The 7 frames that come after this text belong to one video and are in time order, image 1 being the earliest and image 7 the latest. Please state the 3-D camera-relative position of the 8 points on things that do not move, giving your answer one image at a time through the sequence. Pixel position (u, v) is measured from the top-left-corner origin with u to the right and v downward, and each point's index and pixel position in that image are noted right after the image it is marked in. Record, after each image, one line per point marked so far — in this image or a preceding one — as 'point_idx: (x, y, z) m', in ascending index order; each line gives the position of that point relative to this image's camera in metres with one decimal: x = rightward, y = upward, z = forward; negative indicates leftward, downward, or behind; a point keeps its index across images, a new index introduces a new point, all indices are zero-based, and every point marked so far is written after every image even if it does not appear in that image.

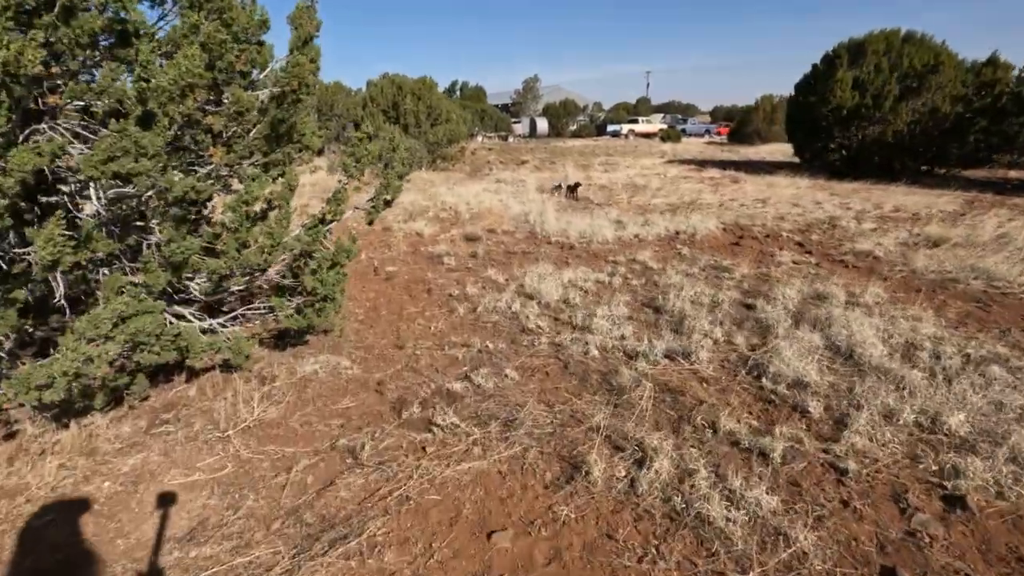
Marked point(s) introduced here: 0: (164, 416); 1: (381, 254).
0: (-2.2, -0.8, +3.4) m
1: (-1.9, +0.5, +7.7) m
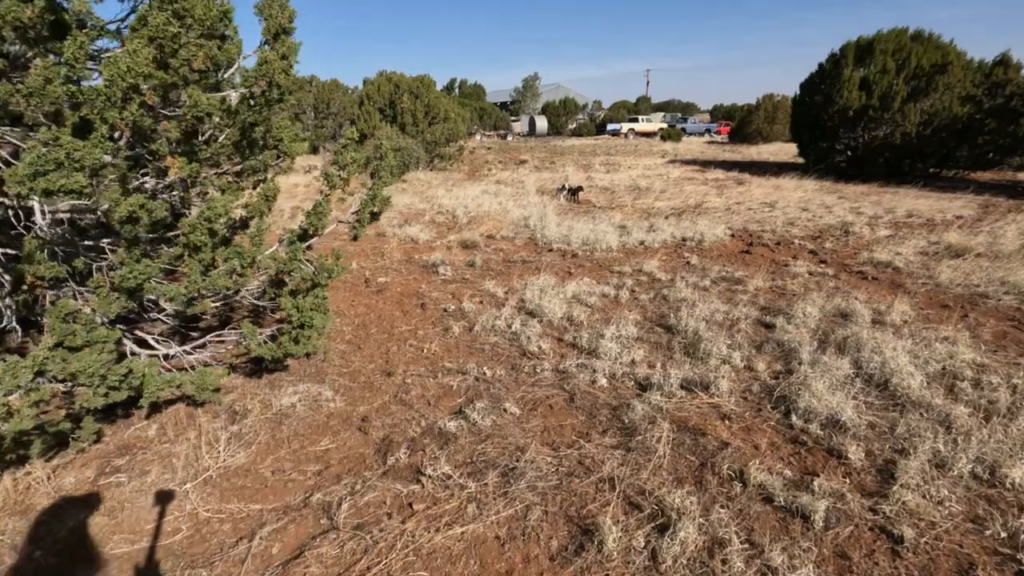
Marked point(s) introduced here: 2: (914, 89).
0: (-2.2, -1.0, +3.0) m
1: (-1.9, +0.3, +7.3) m
2: (+12.1, +6.0, +16.1) m
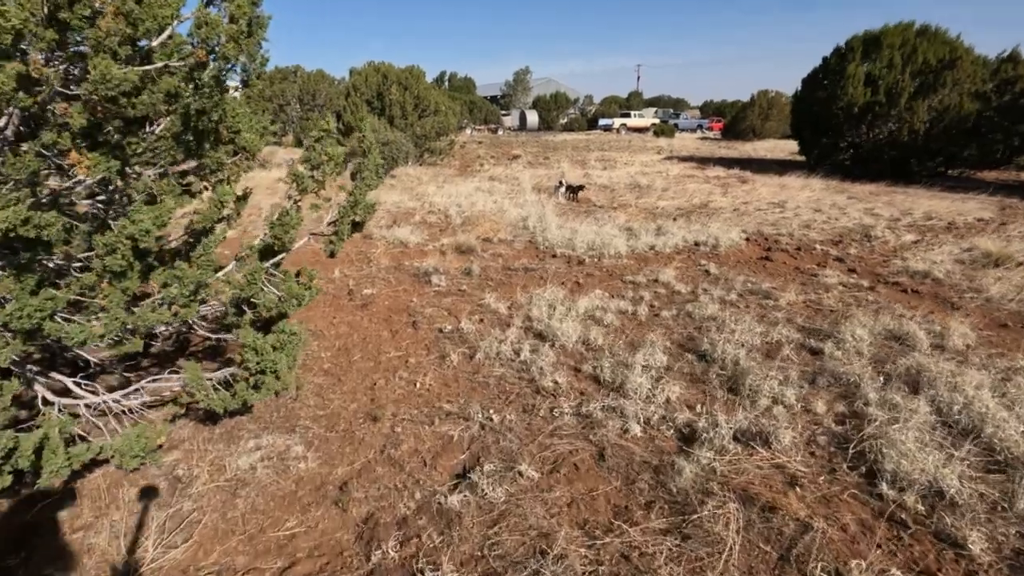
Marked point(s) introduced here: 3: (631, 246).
0: (-2.1, -1.1, +2.2) m
1: (-1.9, +0.2, +6.6) m
2: (+11.9, +5.9, +15.6) m
3: (+1.8, +0.6, +7.9) m
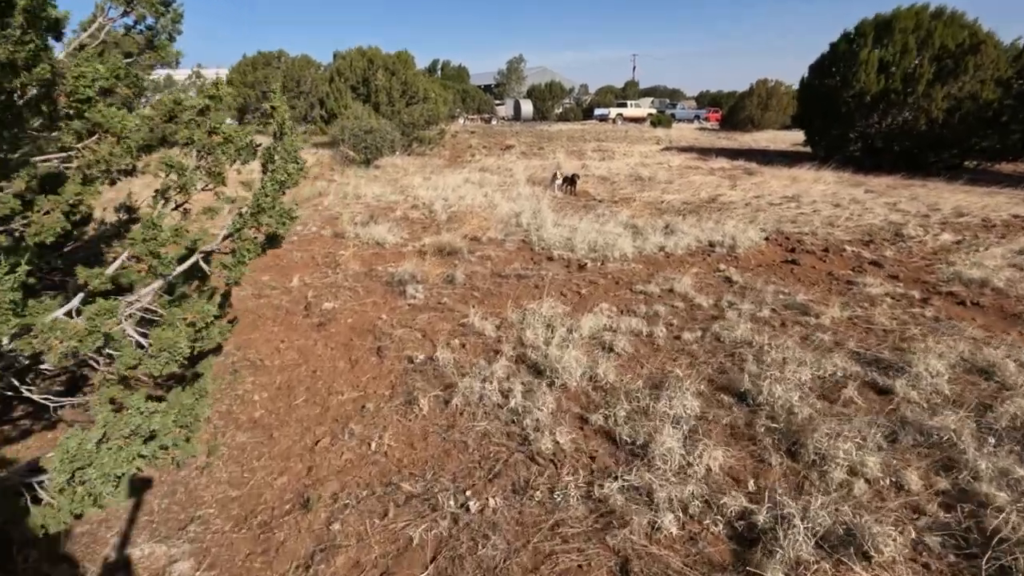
0: (-2.2, -1.3, +1.3) m
1: (-2.0, +0.1, +5.6) m
2: (+11.7, +5.9, +14.7) m
3: (+1.6, +0.5, +7.0) m
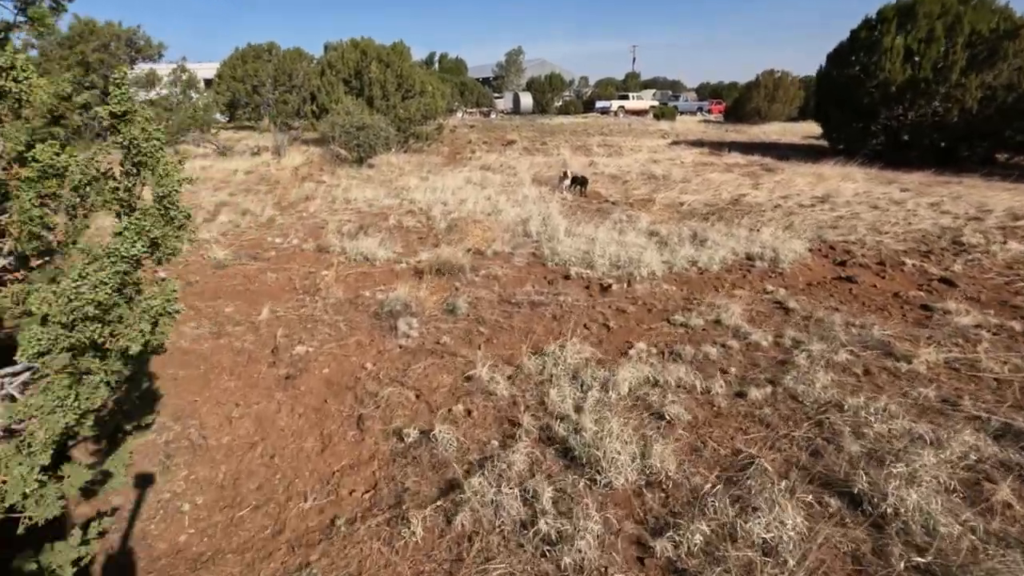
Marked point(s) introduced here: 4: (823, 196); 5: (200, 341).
0: (-2.0, -1.7, +0.4) m
1: (-1.8, -0.2, +4.7) m
2: (+11.8, +5.9, +13.7) m
3: (+1.8, +0.3, +6.1) m
4: (+5.9, +1.7, +10.2) m
5: (-2.4, -0.4, +4.1) m
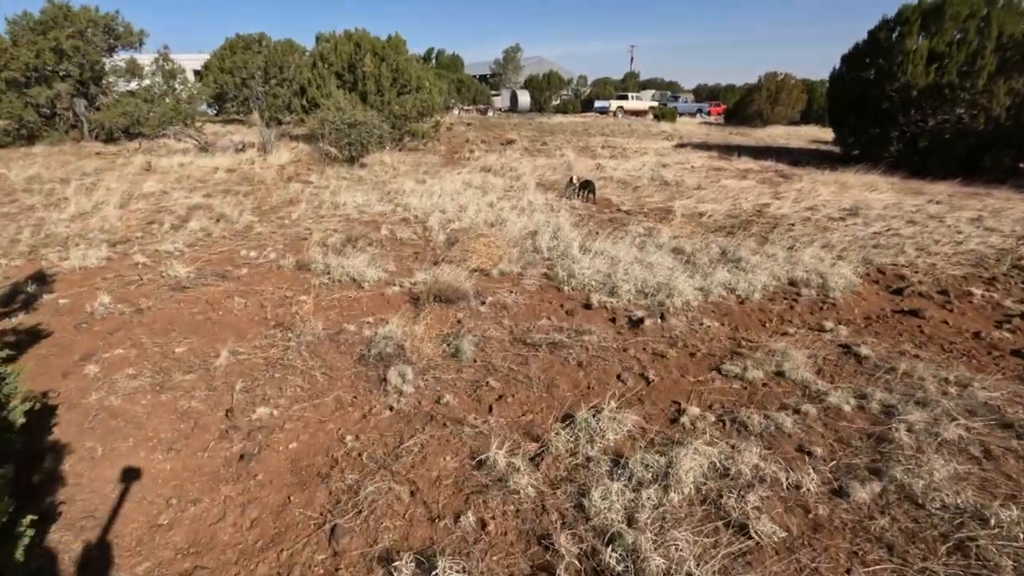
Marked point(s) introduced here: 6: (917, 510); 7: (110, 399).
0: (-1.9, -1.9, -0.5) m
1: (-1.7, -0.4, +3.8) m
2: (+11.9, +5.5, +13.0) m
3: (+1.9, 0.0, +5.2) m
4: (+6.0, +1.4, +9.4) m
5: (-2.3, -0.7, +3.2) m
6: (+1.9, -1.0, +2.4) m
7: (-2.4, -0.7, +3.2) m
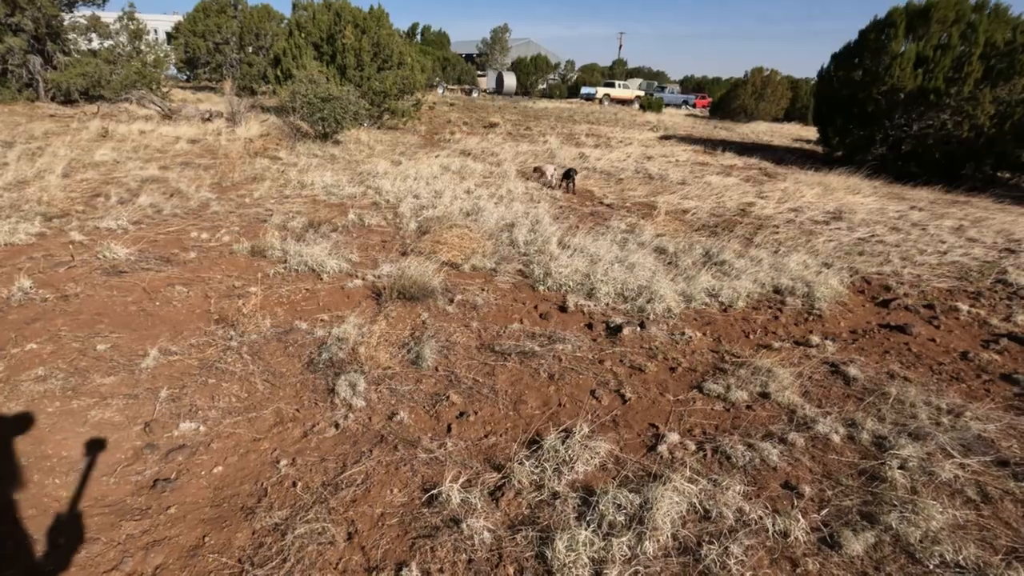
0: (-2.0, -2.0, -0.9) m
1: (-1.9, -0.4, +3.4) m
2: (+11.5, +5.2, +12.9) m
3: (+1.6, -0.1, +5.0) m
4: (+5.6, +1.3, +9.2) m
5: (-2.5, -0.6, +2.8) m
6: (+1.7, -1.1, +2.2) m
7: (-2.6, -0.6, +2.8) m
